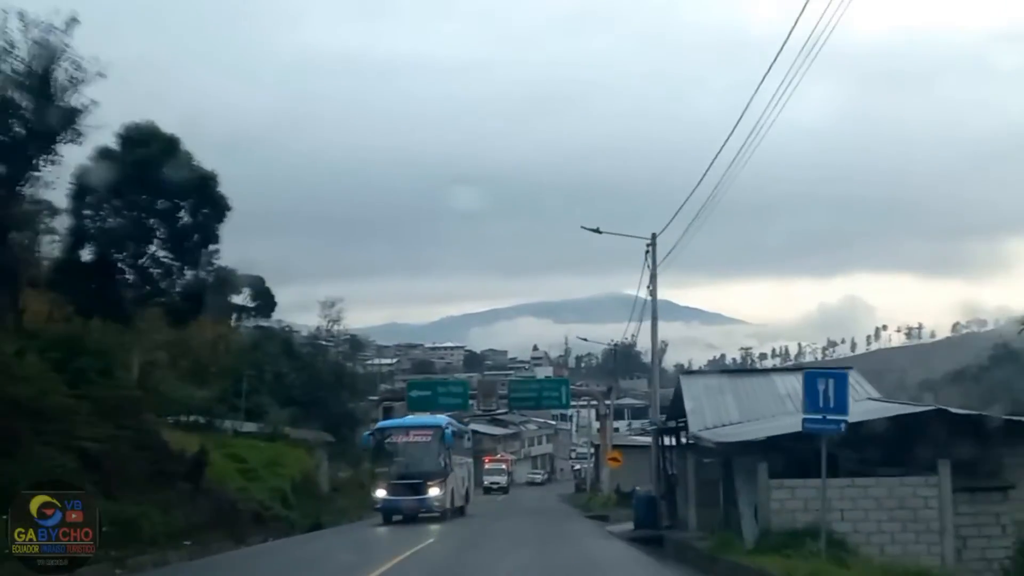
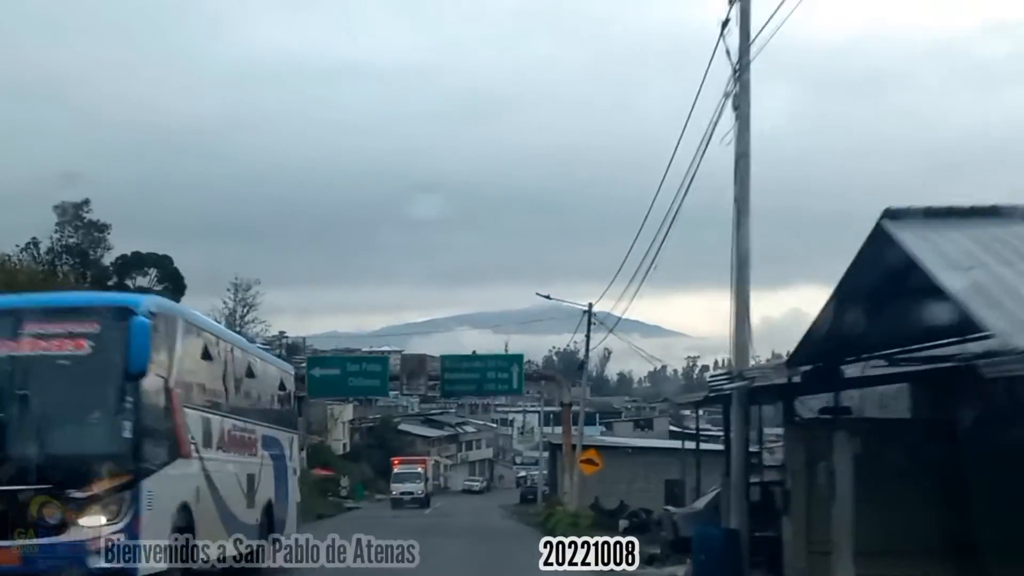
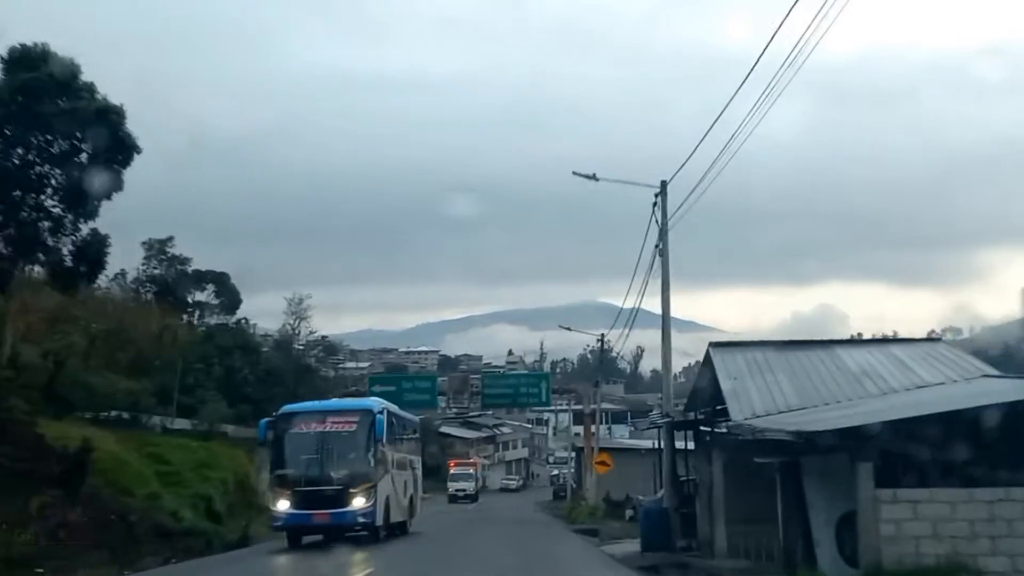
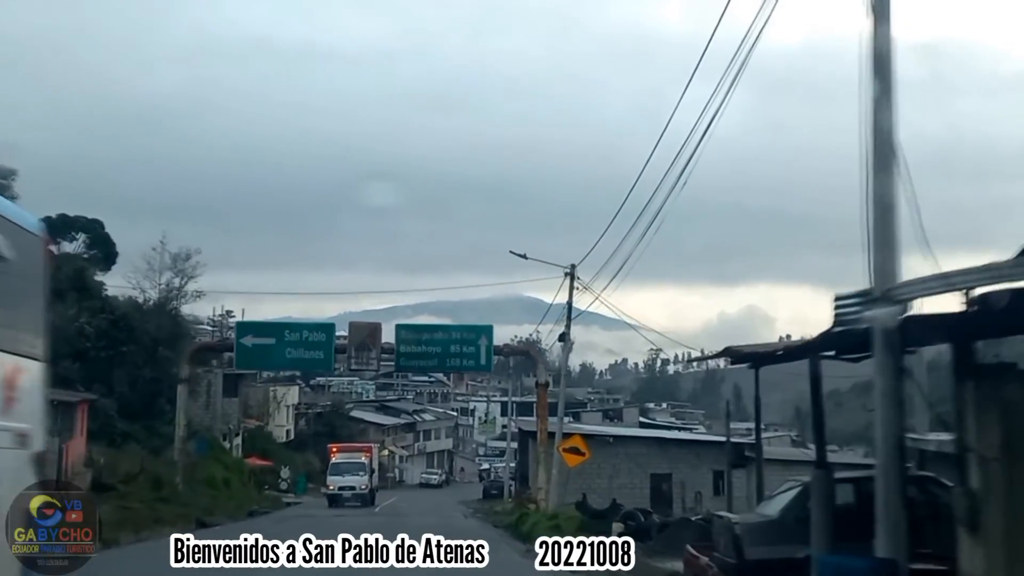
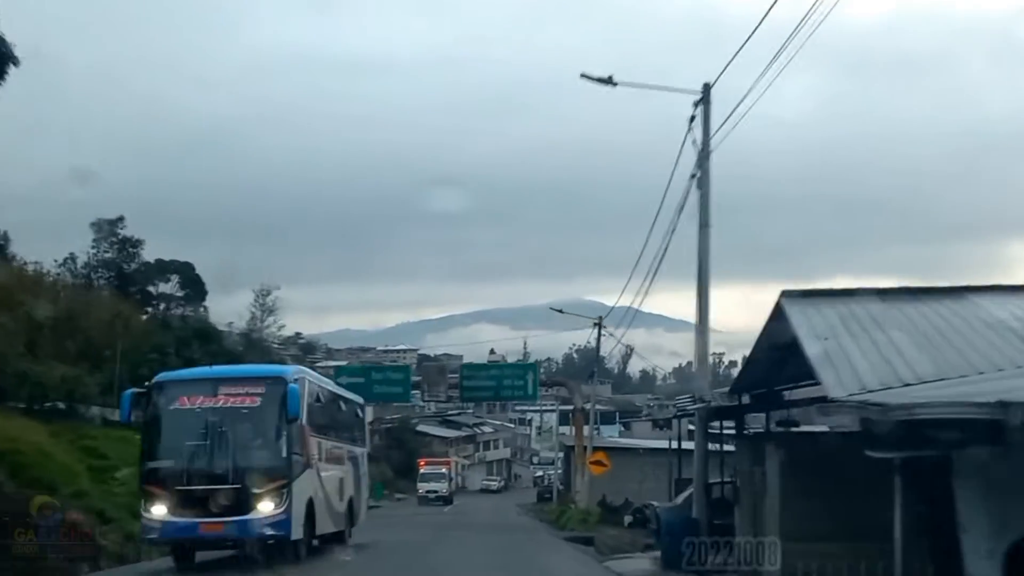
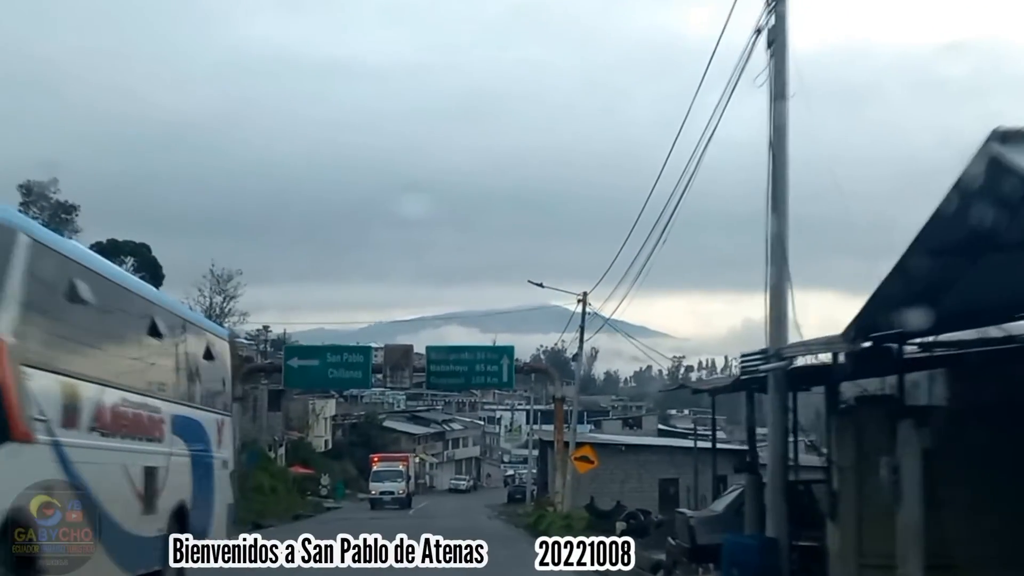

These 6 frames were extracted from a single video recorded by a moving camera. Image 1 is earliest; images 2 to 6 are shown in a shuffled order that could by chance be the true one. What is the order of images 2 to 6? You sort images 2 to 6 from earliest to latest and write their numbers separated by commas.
3, 5, 2, 6, 4
